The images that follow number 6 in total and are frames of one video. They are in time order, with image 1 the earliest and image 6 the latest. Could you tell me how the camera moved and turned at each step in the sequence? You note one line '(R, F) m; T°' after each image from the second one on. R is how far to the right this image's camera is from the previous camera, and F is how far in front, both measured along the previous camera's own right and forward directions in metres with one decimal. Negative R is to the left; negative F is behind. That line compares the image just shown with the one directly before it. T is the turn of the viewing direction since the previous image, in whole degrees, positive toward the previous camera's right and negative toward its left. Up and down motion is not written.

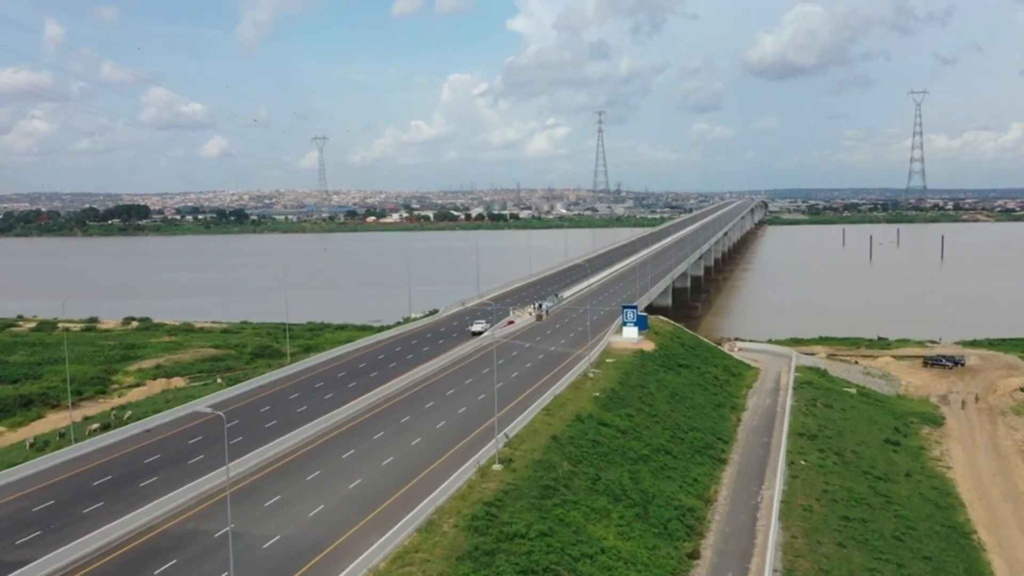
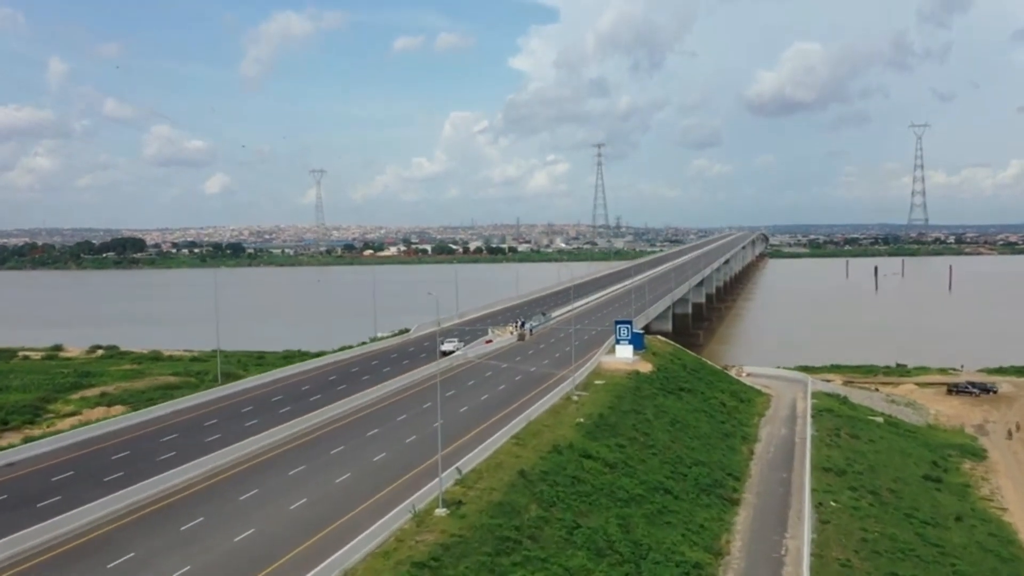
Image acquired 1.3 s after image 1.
(+1.5, +8.0) m; 0°
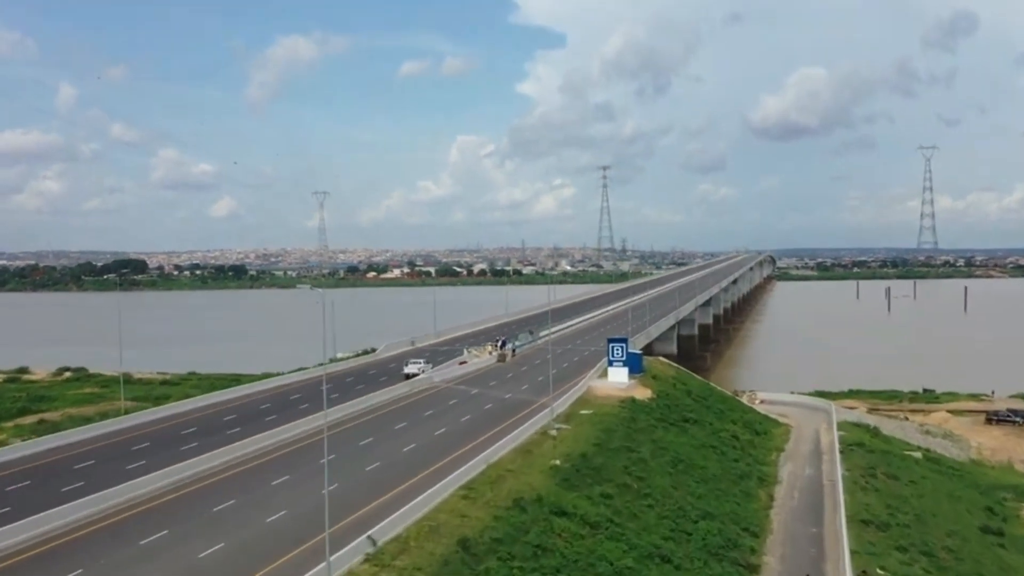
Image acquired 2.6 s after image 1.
(+1.7, +8.0) m; 0°
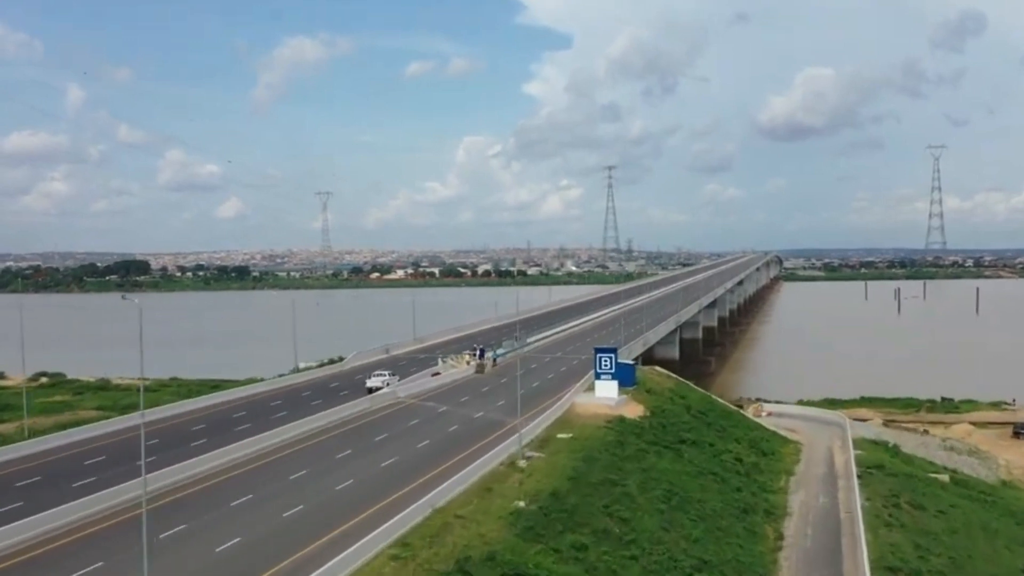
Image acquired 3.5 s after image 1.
(+1.5, +5.2) m; 0°
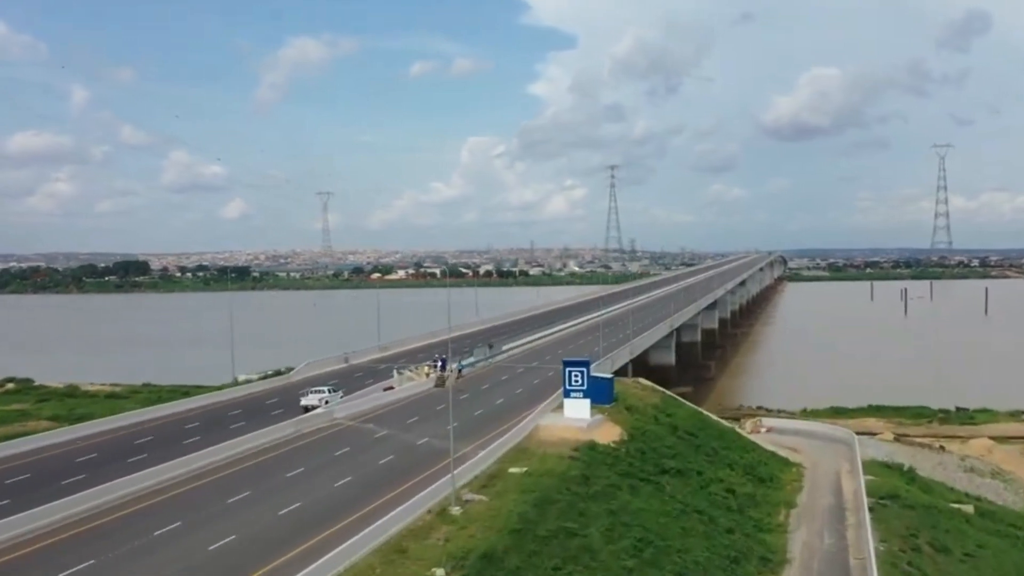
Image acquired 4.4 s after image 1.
(+1.9, +5.6) m; 0°
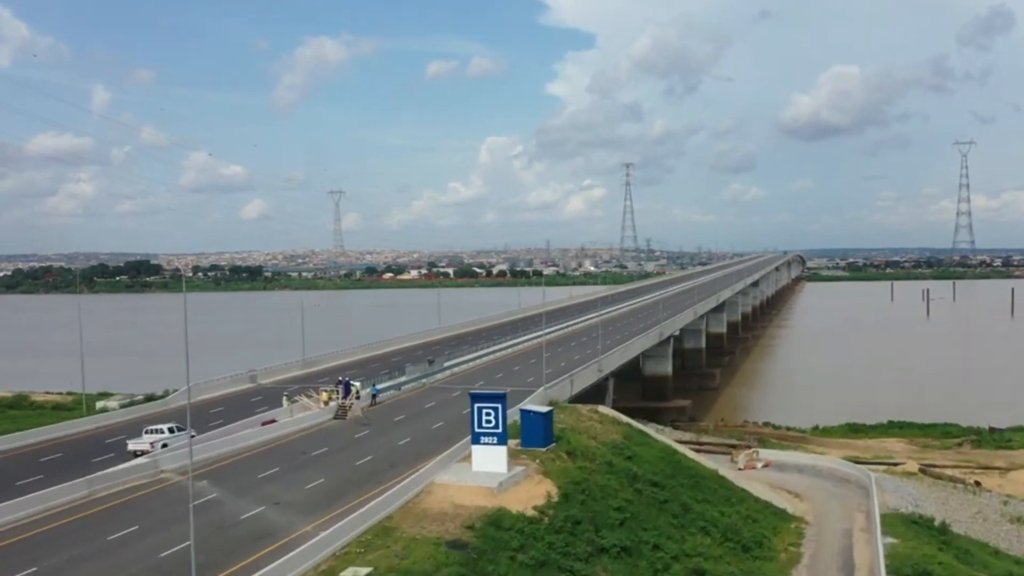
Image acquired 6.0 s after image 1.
(+3.7, +9.1) m; -1°
